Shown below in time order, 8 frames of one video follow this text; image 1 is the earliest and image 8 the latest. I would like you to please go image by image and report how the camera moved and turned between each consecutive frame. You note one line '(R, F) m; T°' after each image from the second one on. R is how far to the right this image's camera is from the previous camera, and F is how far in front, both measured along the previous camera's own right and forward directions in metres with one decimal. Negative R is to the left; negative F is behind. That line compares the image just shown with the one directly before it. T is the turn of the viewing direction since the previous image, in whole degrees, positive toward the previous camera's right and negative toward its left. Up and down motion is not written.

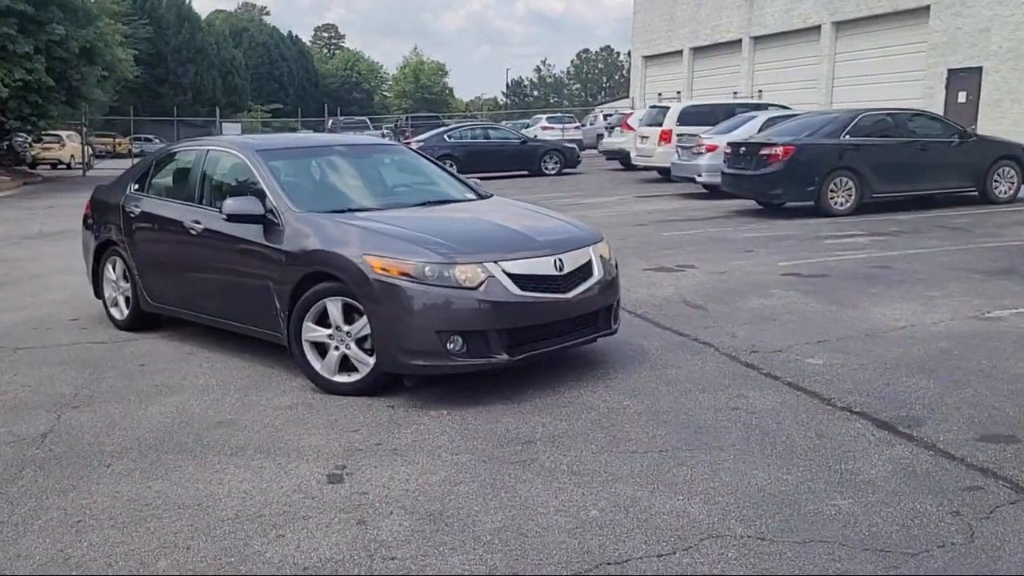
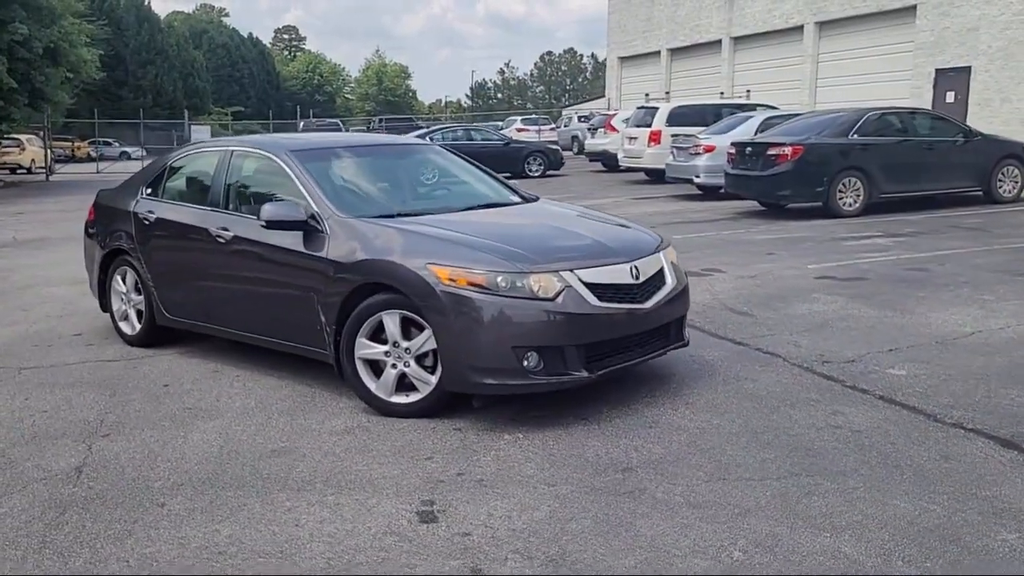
(-0.6, +0.5) m; +2°
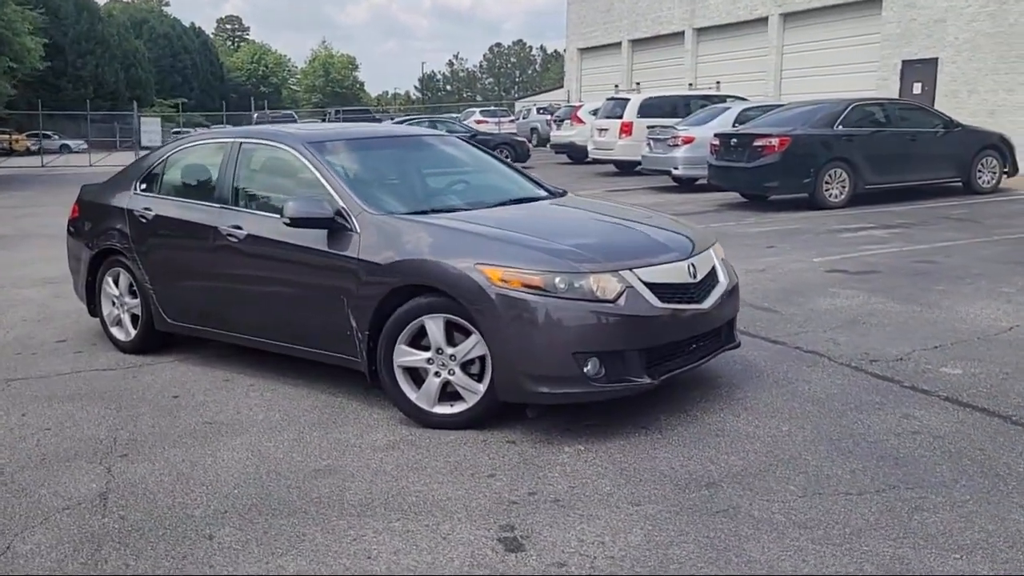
(-0.6, +0.4) m; +3°
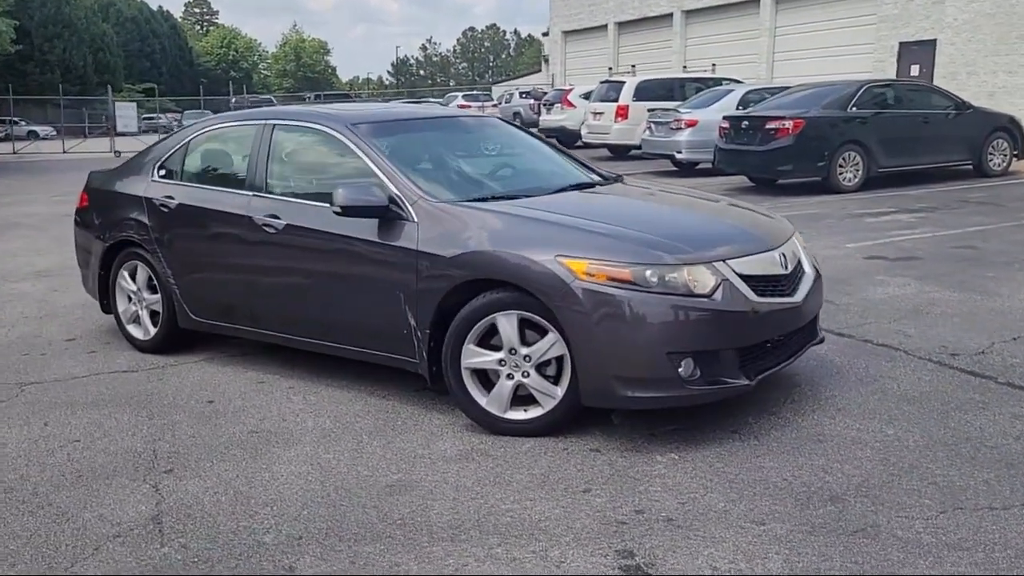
(-0.5, +0.4) m; +2°
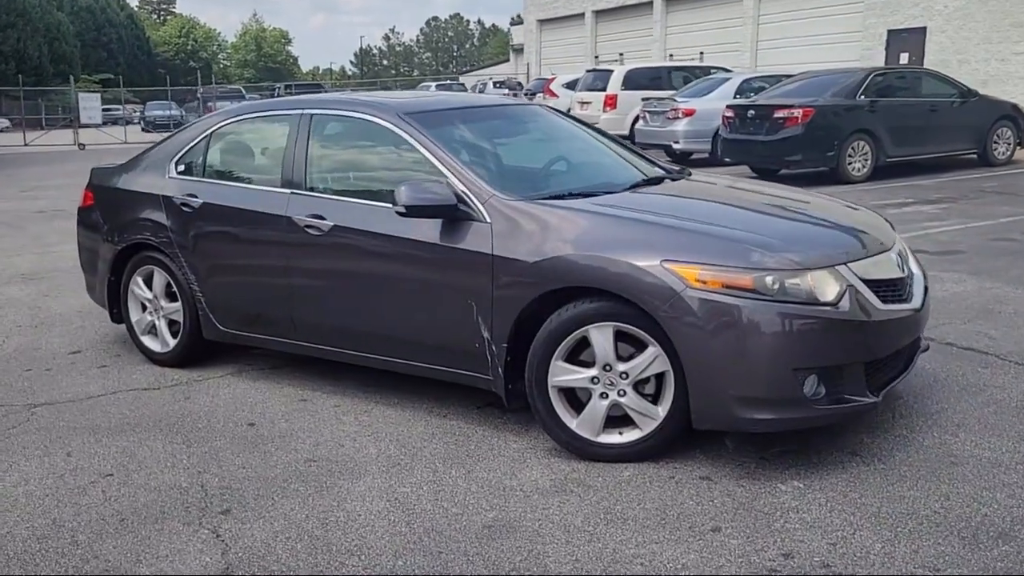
(-0.6, +0.5) m; +2°
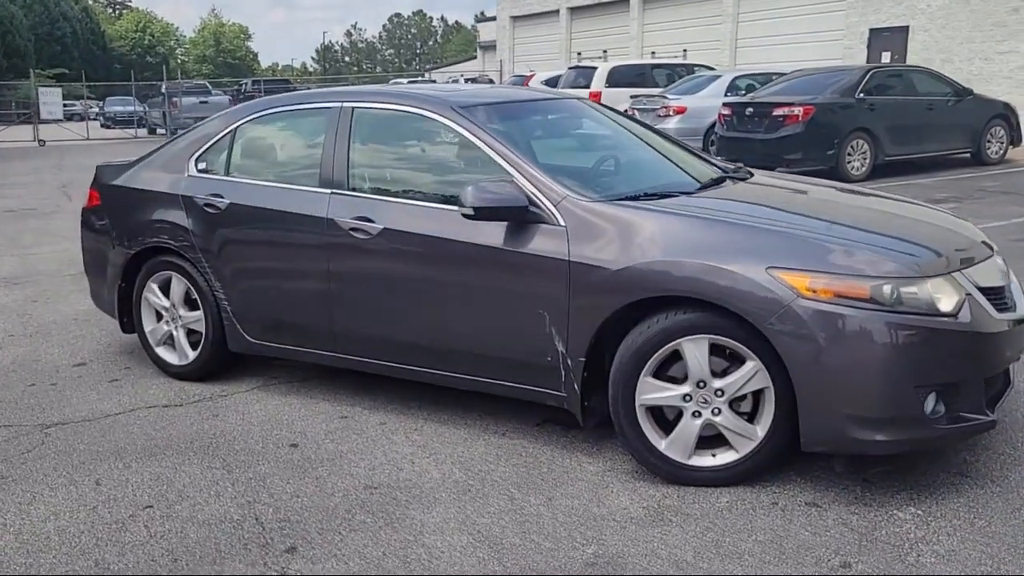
(-0.5, +0.4) m; +2°
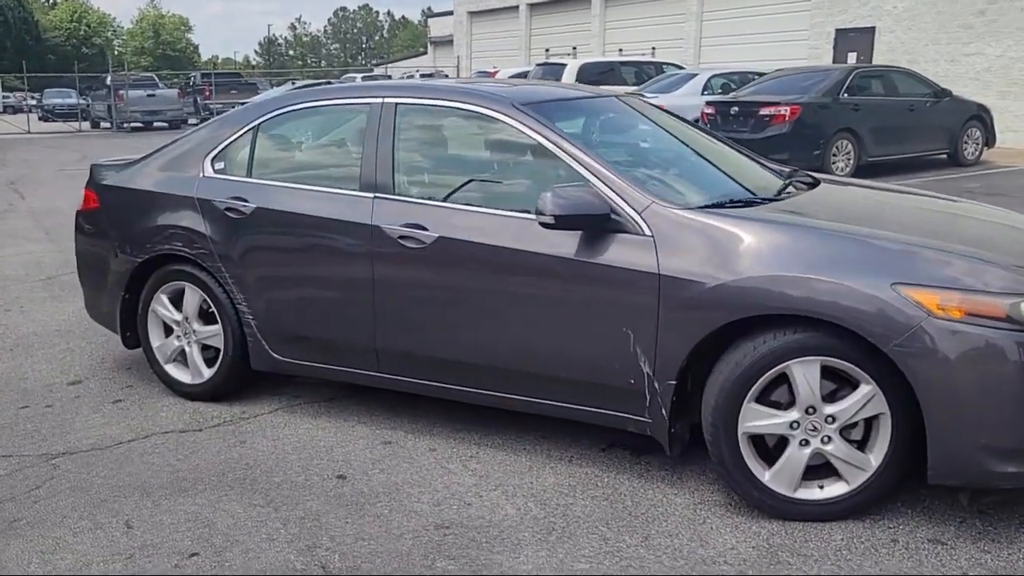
(-0.5, +0.4) m; +3°
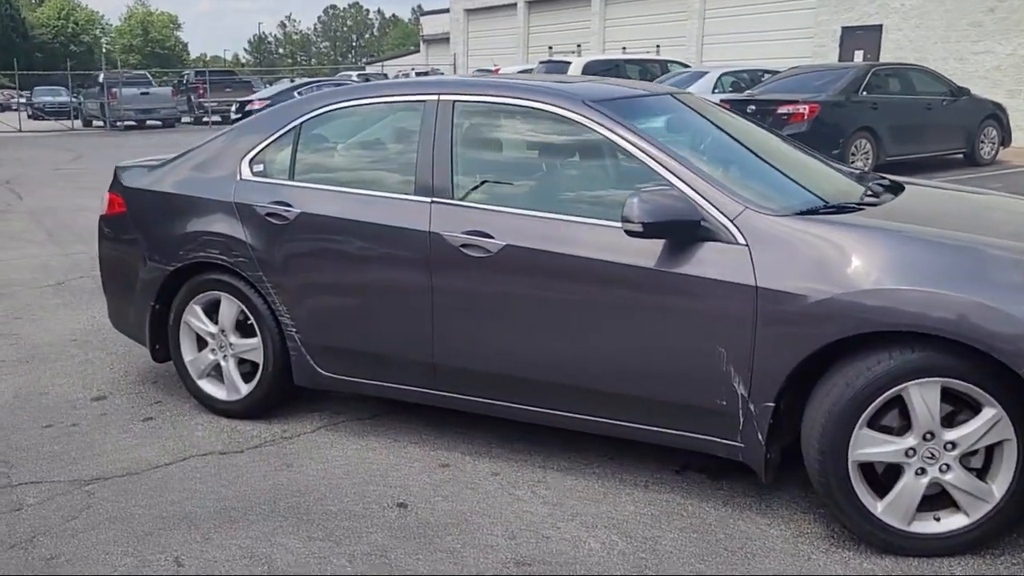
(-0.3, +0.3) m; +1°
